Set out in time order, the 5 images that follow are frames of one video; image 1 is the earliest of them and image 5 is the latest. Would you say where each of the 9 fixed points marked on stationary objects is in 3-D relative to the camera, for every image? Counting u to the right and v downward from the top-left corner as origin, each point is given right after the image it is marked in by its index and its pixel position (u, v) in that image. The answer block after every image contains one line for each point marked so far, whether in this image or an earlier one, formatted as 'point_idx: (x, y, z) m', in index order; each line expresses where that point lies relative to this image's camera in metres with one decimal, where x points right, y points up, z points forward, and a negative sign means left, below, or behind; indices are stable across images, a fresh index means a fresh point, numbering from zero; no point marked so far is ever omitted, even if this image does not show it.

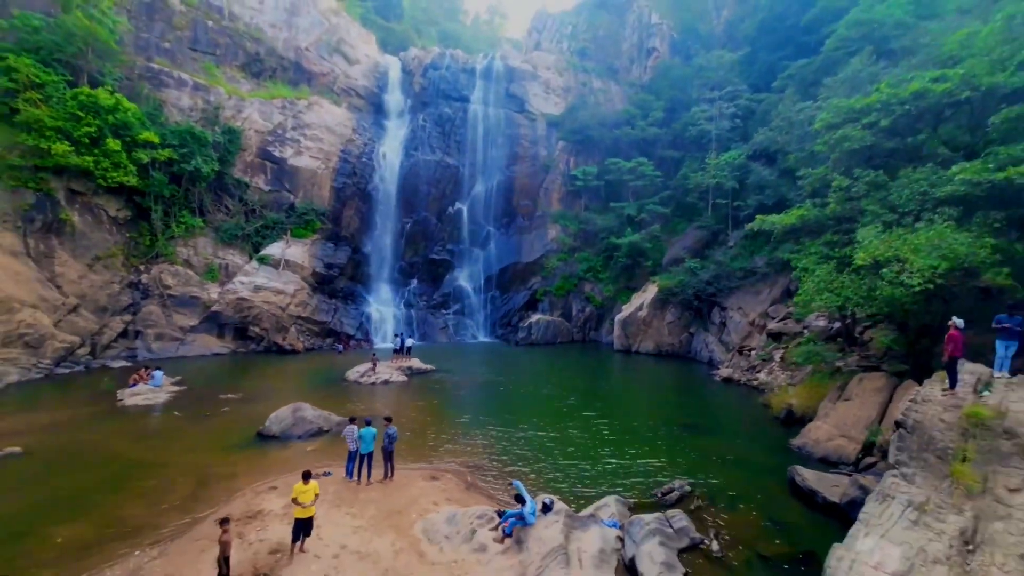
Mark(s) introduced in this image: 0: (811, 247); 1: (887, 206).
0: (+10.1, +1.4, +15.4) m
1: (+10.8, +2.3, +13.1) m
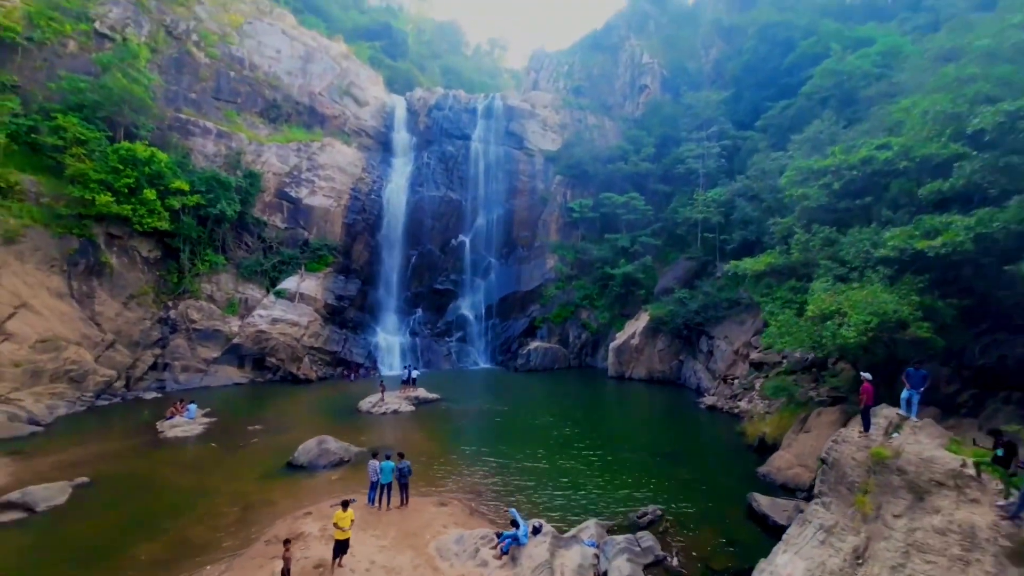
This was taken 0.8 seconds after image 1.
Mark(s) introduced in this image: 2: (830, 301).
0: (+10.1, -0.1, +17.2) m
1: (+10.7, +0.9, +15.0) m
2: (+9.3, -0.4, +13.2) m
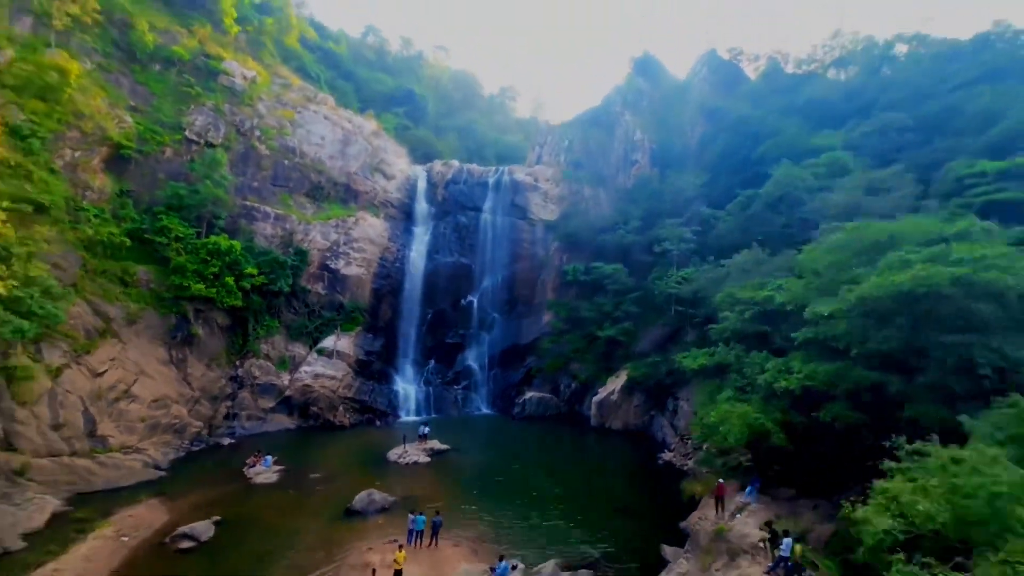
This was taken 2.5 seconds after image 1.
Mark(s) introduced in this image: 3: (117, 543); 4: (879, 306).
0: (+9.9, -5.0, +23.1) m
1: (+10.6, -3.9, +20.8) m
2: (+9.0, -5.1, +19.1) m
3: (-13.5, -8.7, +15.5) m
4: (+11.5, -0.6, +14.3) m
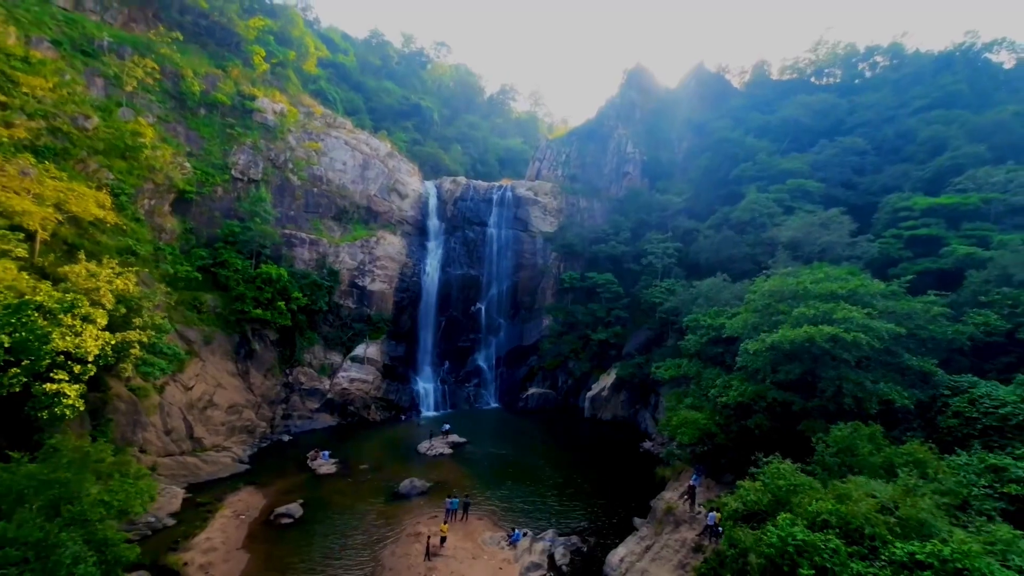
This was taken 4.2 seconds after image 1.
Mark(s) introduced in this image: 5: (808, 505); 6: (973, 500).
0: (+10.3, -6.7, +28.9) m
1: (+11.0, -5.7, +26.6) m
2: (+9.5, -7.0, +24.9) m
3: (-13.0, -11.0, +21.5) m
4: (+11.9, -2.7, +20.0) m
5: (+7.5, -5.5, +11.6) m
6: (+12.4, -5.7, +12.2) m
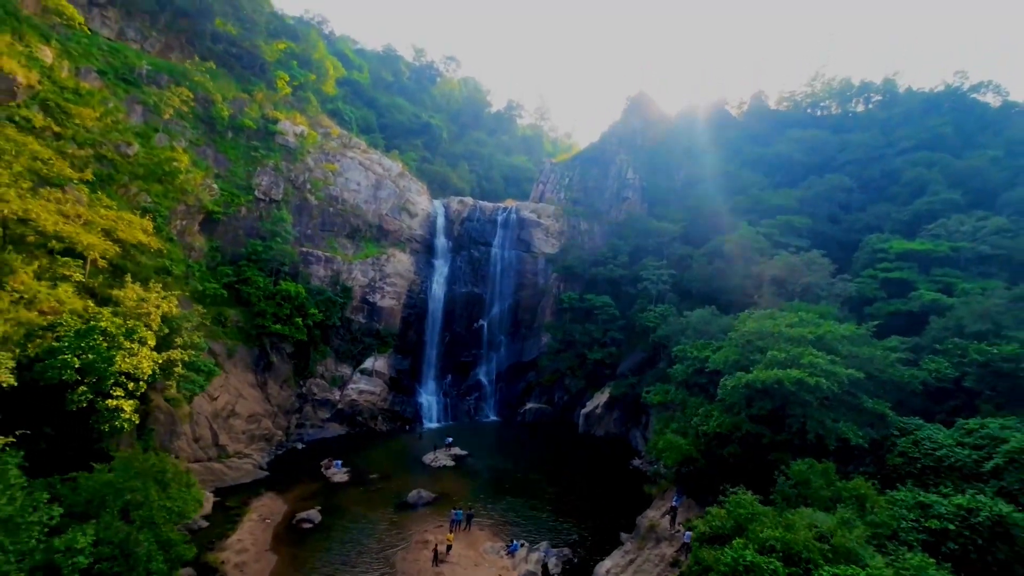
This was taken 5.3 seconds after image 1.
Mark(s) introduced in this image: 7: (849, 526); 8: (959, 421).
0: (+10.4, -9.0, +31.3) m
1: (+11.1, -8.0, +29.1) m
2: (+9.5, -9.2, +27.3) m
3: (-13.1, -12.4, +23.8) m
4: (+12.1, -4.9, +22.4) m
5: (+7.7, -7.5, +14.0) m
6: (+12.6, -7.9, +14.7) m
7: (+10.6, -7.5, +14.3) m
8: (+19.7, -5.9, +19.9) m
